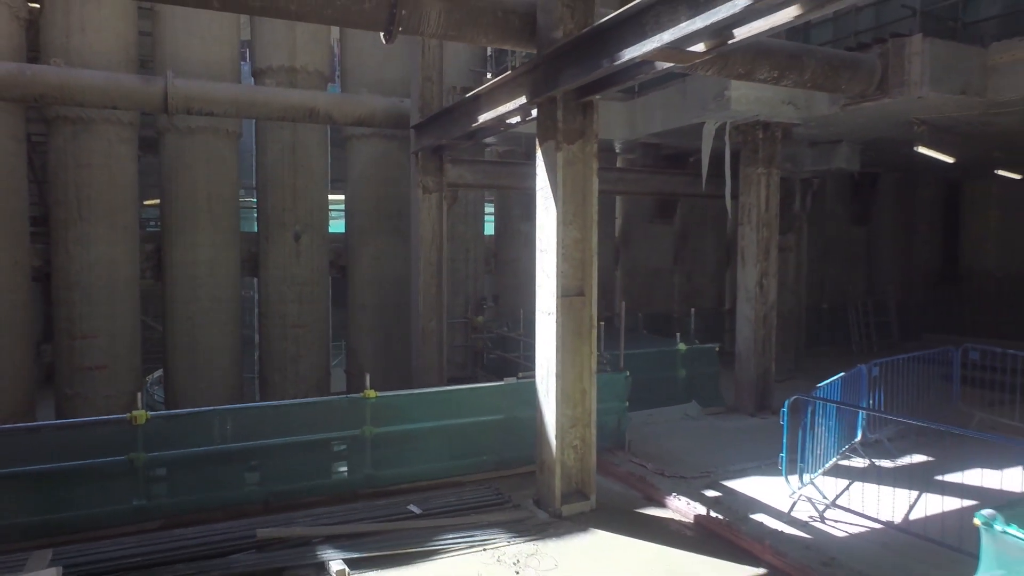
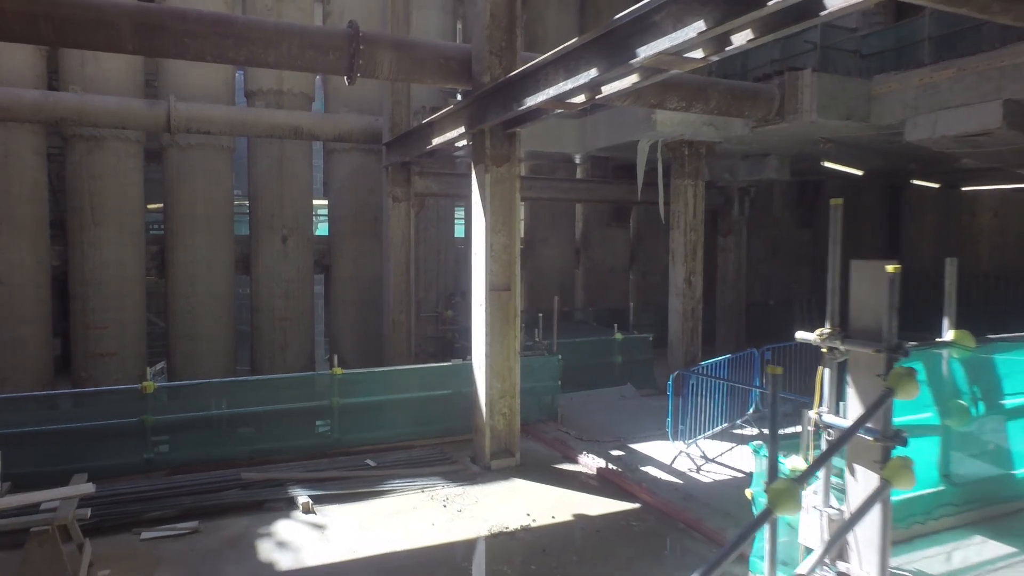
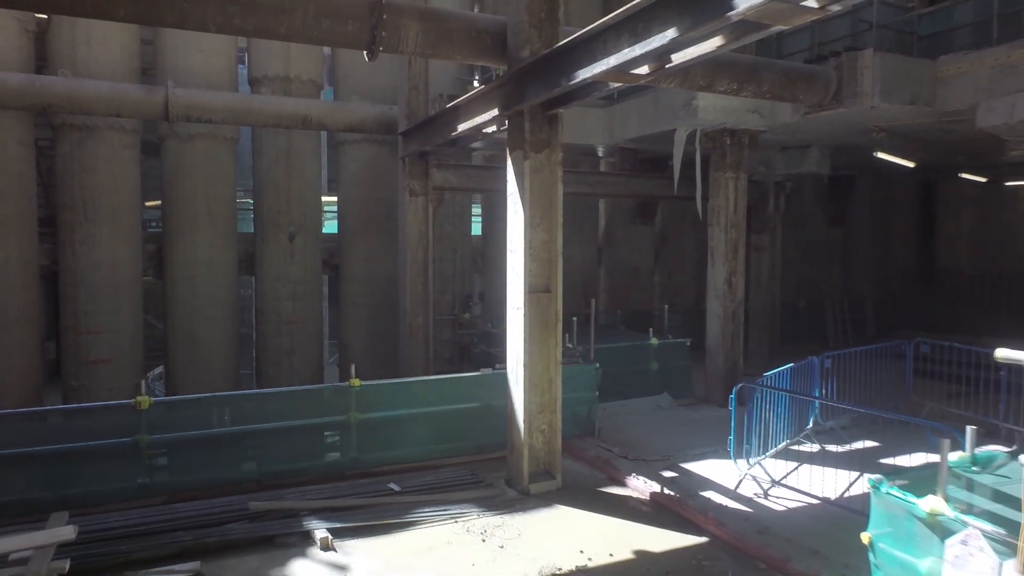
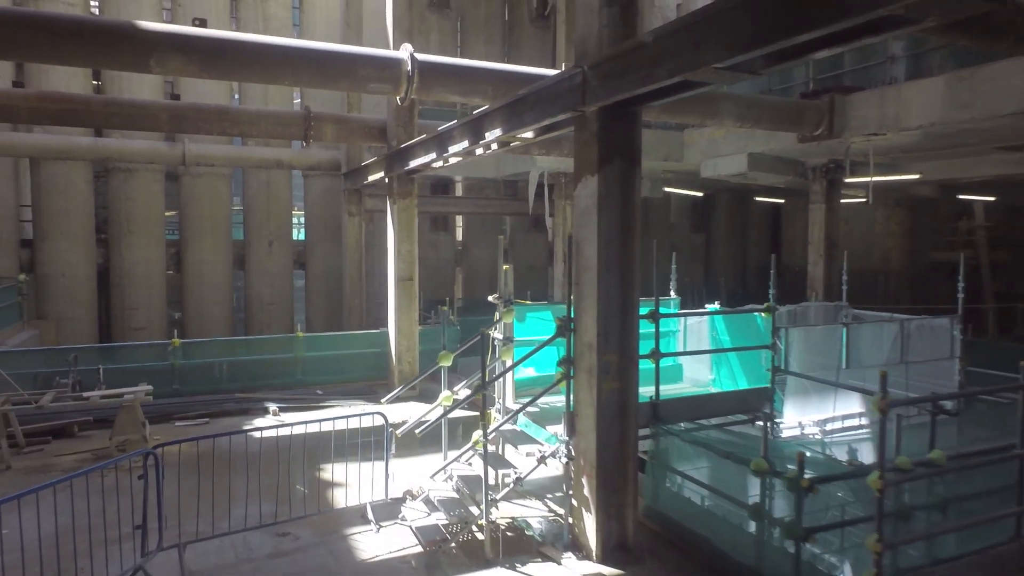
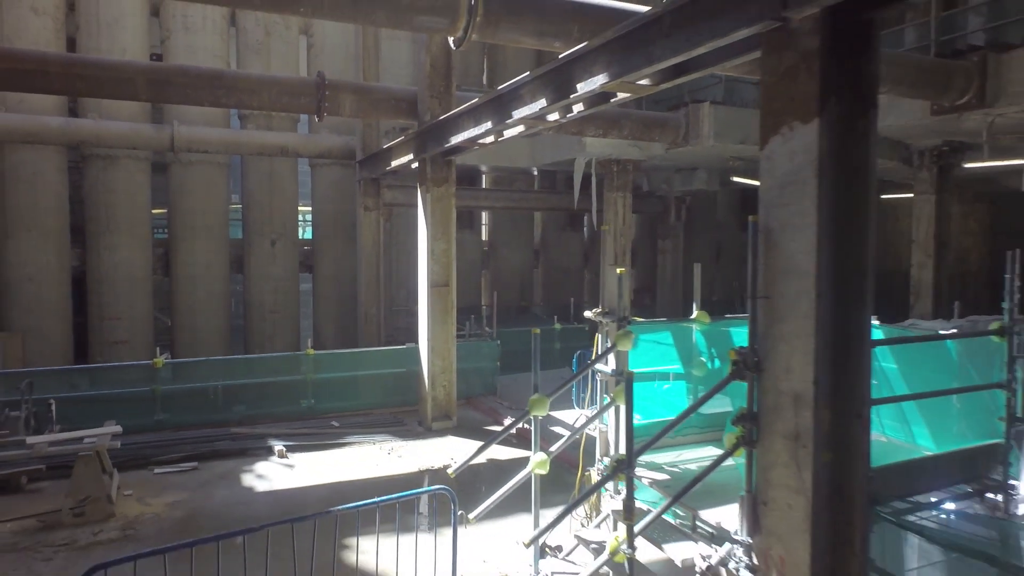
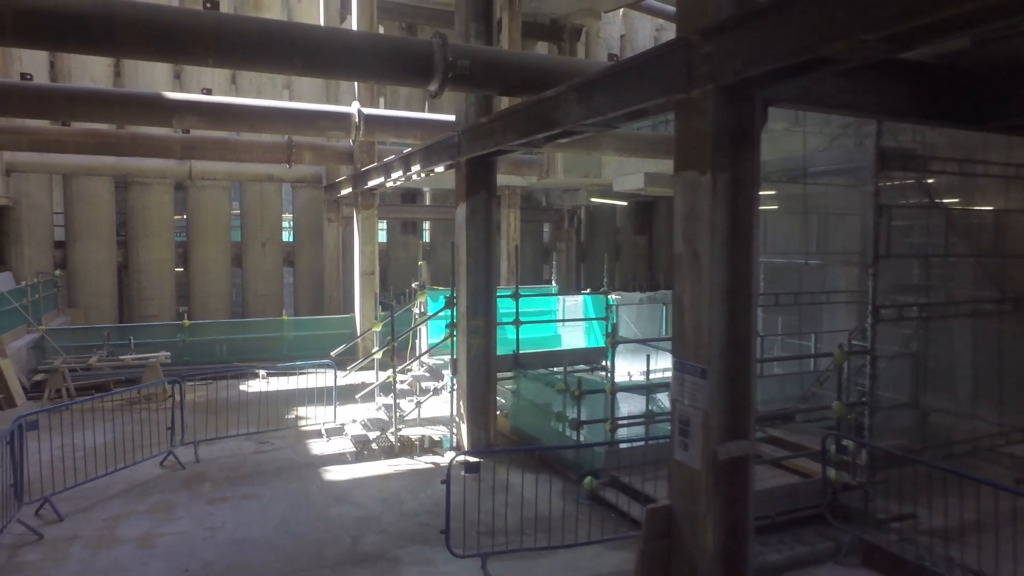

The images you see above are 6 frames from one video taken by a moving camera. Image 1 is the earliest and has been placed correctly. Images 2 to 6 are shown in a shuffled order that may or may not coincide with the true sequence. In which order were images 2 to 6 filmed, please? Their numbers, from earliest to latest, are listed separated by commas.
3, 2, 5, 4, 6
